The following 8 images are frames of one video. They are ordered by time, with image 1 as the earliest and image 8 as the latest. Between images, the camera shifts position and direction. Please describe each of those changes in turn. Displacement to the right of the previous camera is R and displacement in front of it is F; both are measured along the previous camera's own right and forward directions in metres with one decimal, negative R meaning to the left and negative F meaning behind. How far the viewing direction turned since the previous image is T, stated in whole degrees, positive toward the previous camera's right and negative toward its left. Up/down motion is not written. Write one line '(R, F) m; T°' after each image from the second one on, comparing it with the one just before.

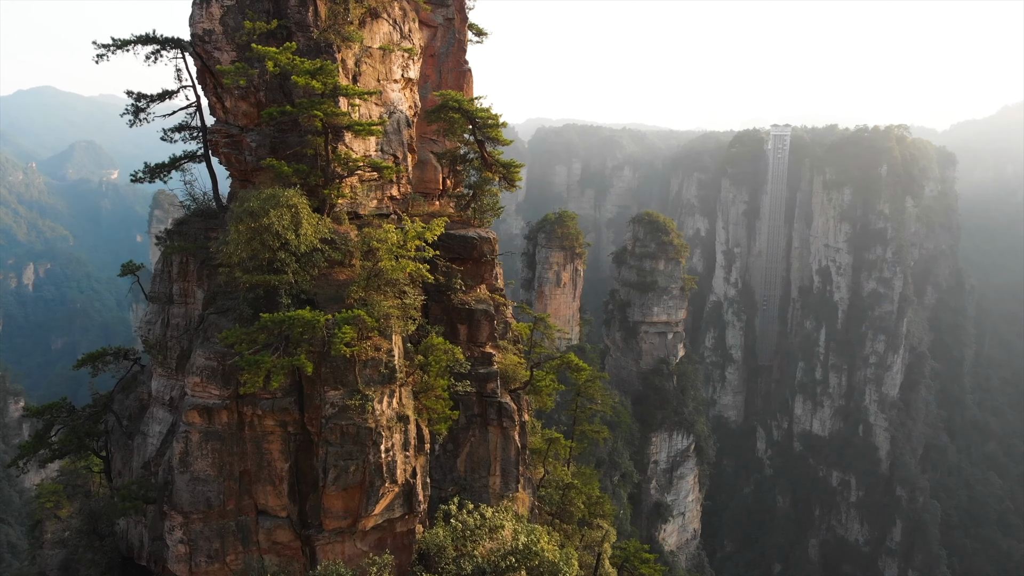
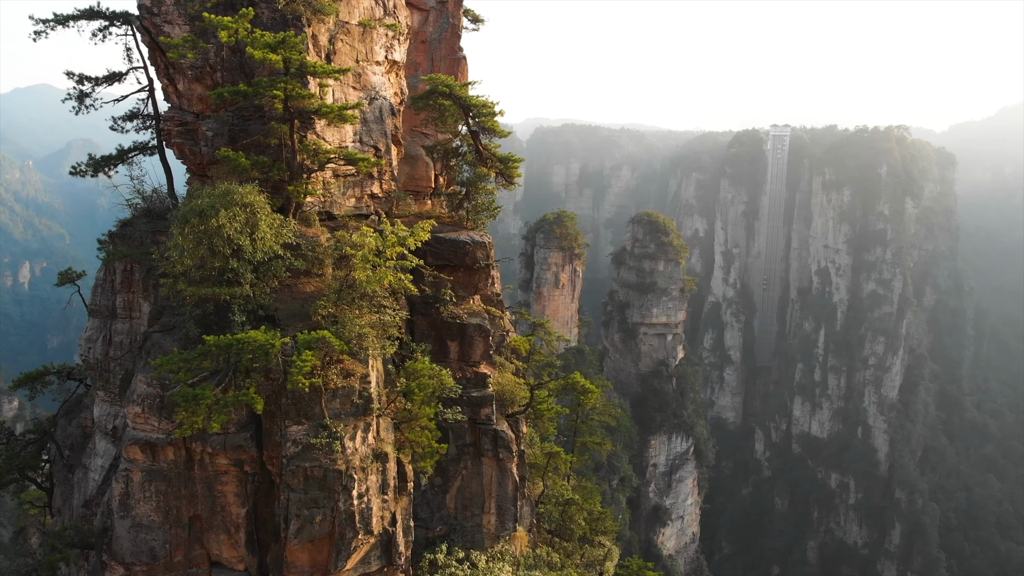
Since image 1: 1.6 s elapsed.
(0.0, +0.6) m; 0°
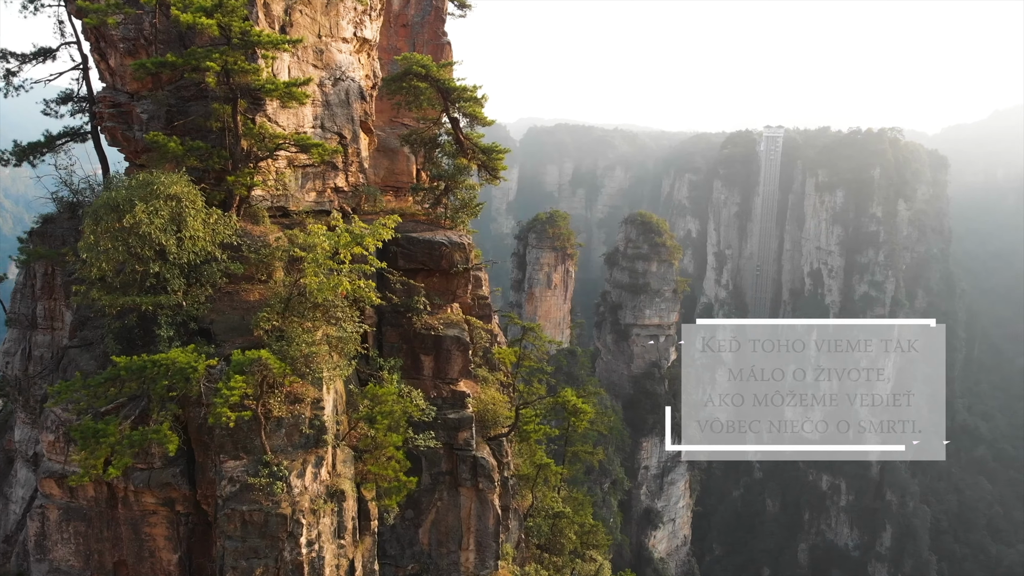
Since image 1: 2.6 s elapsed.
(0.0, +0.5) m; +1°
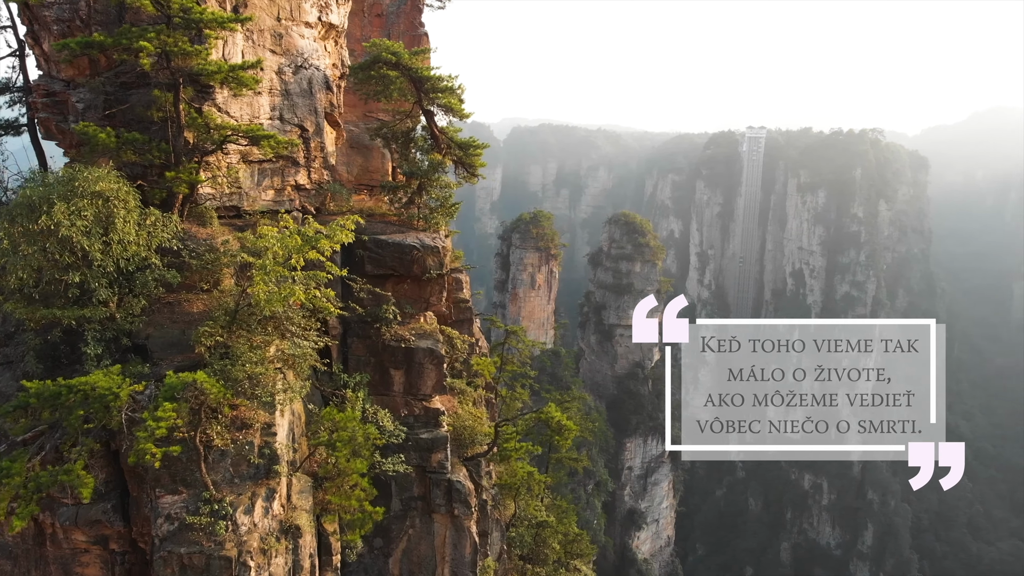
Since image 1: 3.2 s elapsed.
(0.0, +0.3) m; +1°
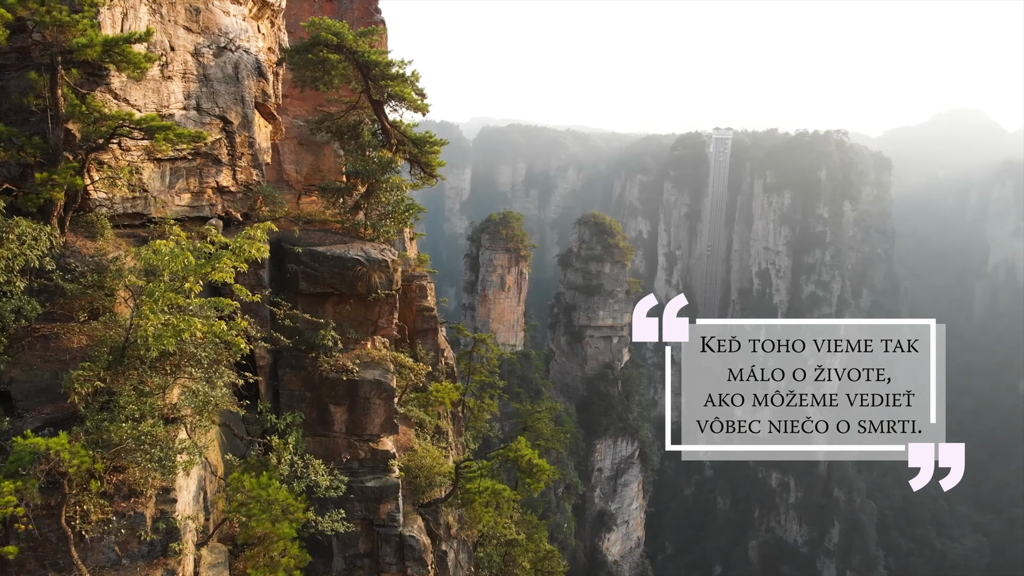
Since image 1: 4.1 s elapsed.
(0.0, +0.5) m; +2°
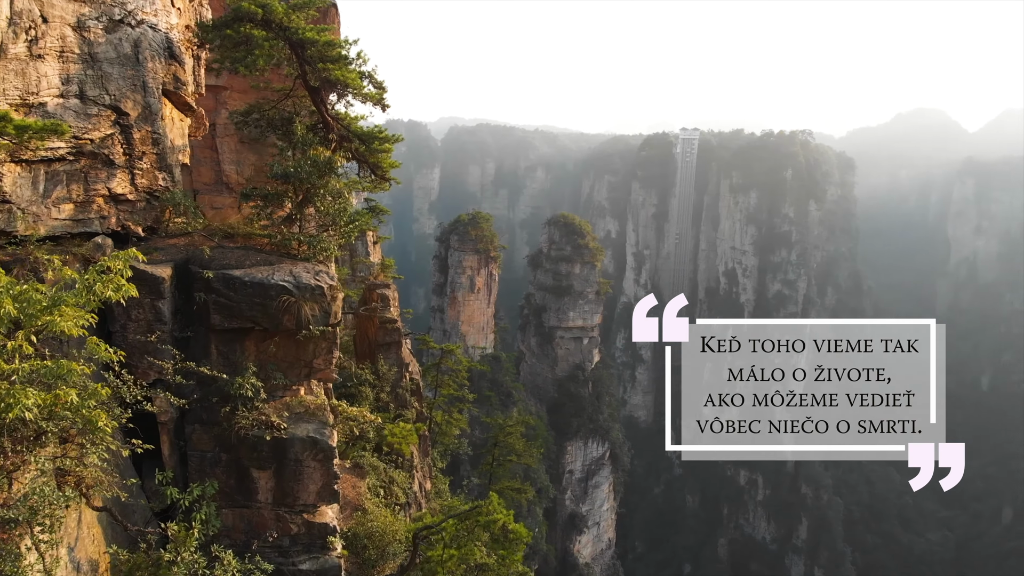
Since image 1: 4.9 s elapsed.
(0.0, +0.6) m; +2°
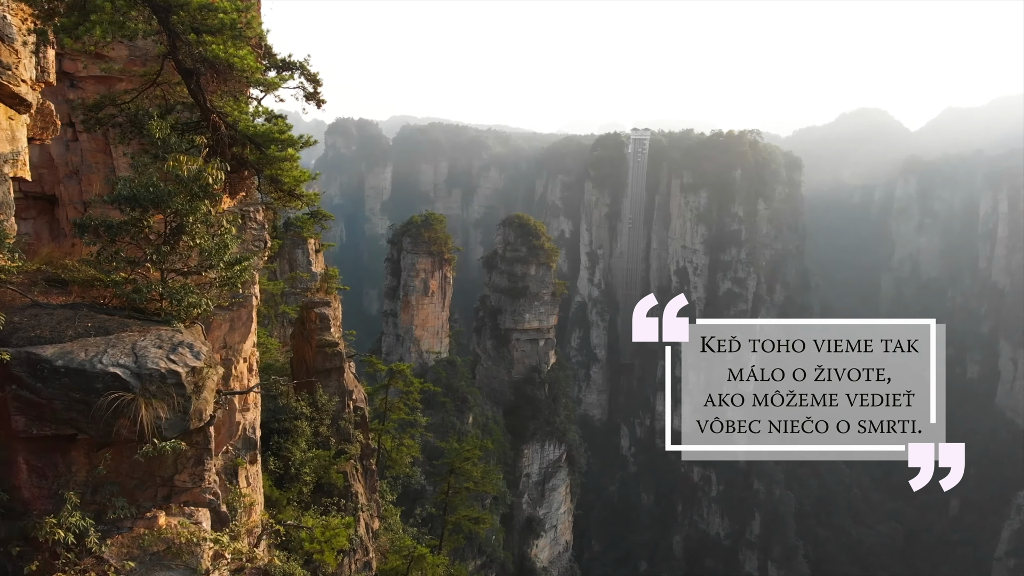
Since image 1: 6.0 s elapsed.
(0.0, +0.8) m; +3°
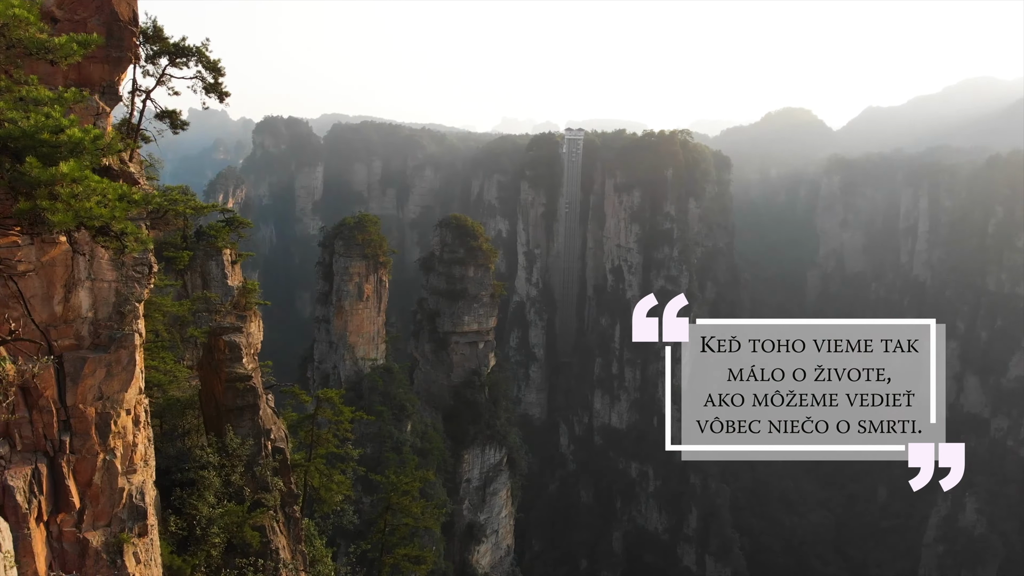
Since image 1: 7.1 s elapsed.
(-0.1, +1.0) m; +4°
